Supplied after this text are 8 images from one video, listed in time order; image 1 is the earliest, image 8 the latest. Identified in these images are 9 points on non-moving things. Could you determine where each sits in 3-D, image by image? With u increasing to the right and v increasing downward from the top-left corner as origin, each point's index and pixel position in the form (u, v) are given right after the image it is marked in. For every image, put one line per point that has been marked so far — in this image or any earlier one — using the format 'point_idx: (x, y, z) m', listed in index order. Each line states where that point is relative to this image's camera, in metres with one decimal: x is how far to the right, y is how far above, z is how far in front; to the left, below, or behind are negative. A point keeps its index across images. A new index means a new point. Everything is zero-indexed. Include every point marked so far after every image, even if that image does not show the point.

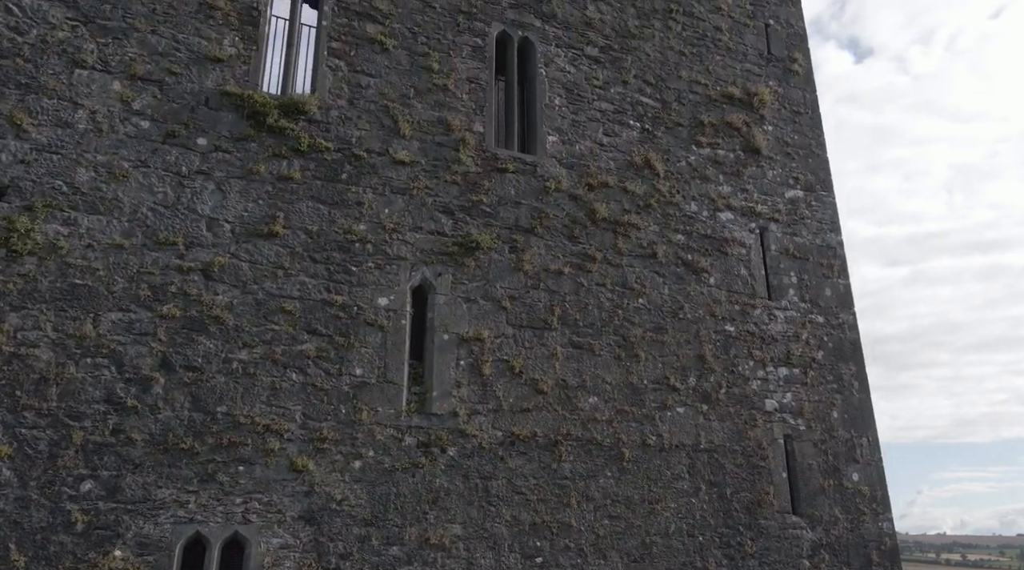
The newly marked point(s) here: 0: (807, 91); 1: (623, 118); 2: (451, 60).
0: (+3.6, +2.4, +9.9) m
1: (+1.2, +1.7, +8.5) m
2: (-0.6, +2.1, +7.8) m
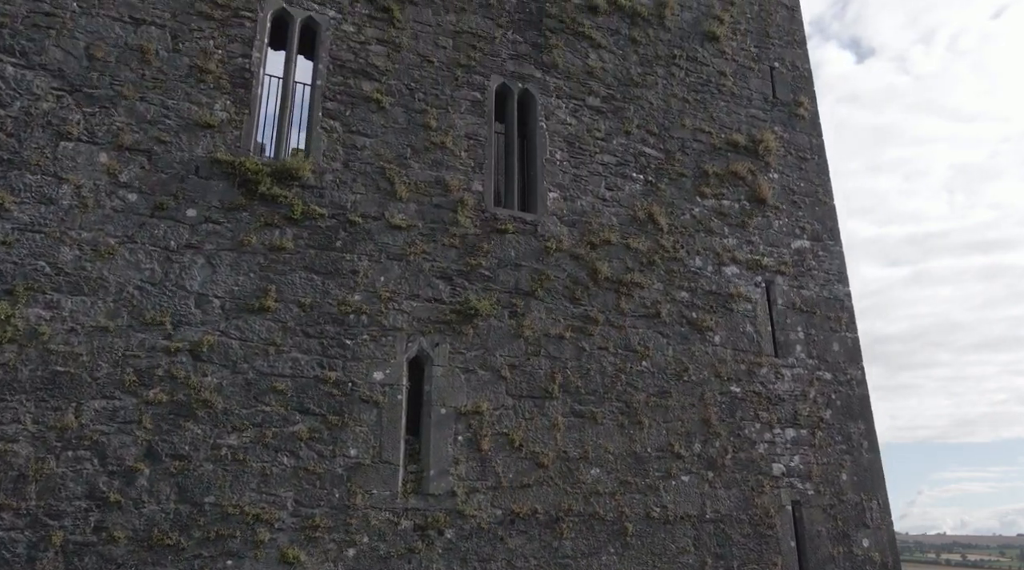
0: (+3.6, +1.8, +9.7) m
1: (+1.2, +1.2, +8.3) m
2: (-0.6, +1.6, +7.6) m
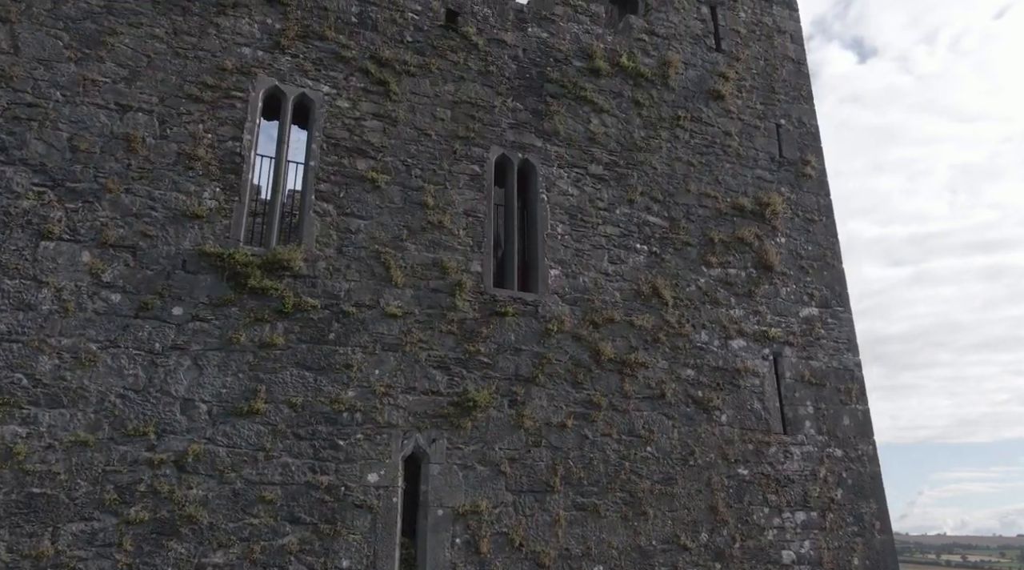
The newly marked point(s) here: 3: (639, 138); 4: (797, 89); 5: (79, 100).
0: (+3.6, +1.1, +9.5) m
1: (+1.2, +0.4, +8.1) m
2: (-0.6, +0.8, +7.3) m
3: (+1.3, +1.6, +8.6) m
4: (+3.4, +2.4, +9.9) m
5: (-3.3, +1.4, +6.2) m
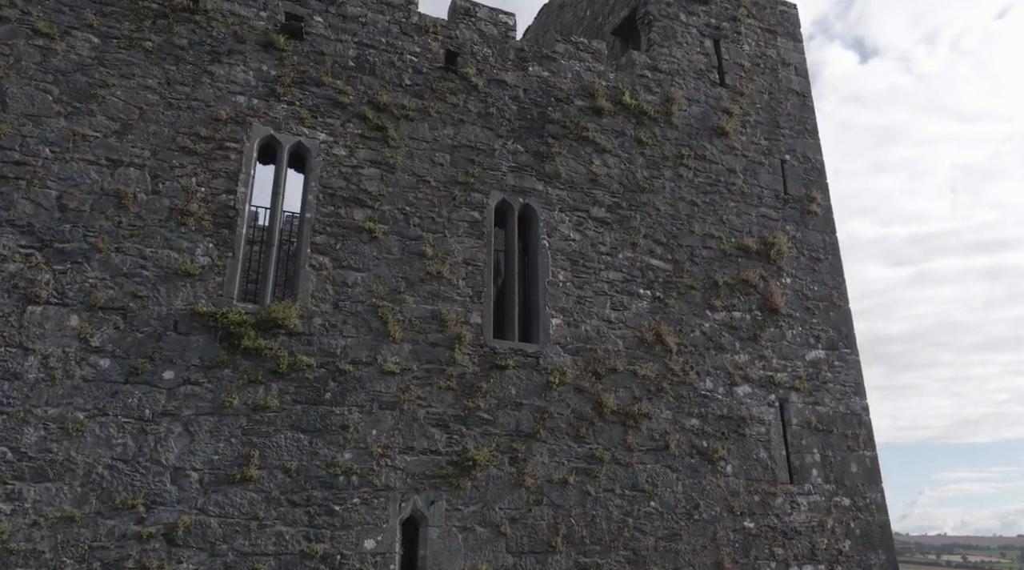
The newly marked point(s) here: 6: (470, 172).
0: (+3.6, +0.6, +9.3) m
1: (+1.2, 0.0, +7.9) m
2: (-0.6, +0.4, +7.2) m
3: (+1.3, +1.1, +8.4) m
4: (+3.5, +1.9, +9.7) m
5: (-3.3, +0.9, +6.0) m
6: (-0.4, +1.0, +7.5) m
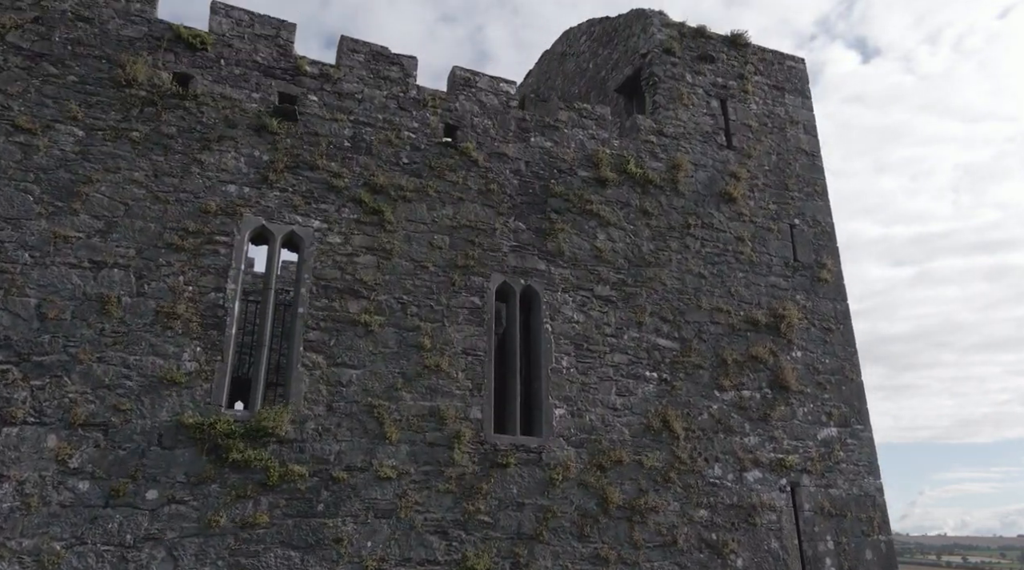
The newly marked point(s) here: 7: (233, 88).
0: (+3.6, -0.2, +9.0) m
1: (+1.2, -0.8, +7.6) m
2: (-0.6, -0.4, +6.9) m
3: (+1.4, +0.3, +8.2) m
4: (+3.5, +1.2, +9.4) m
5: (-3.2, +0.2, +5.8) m
6: (-0.4, +0.3, +7.2) m
7: (-2.4, +1.6, +6.9) m
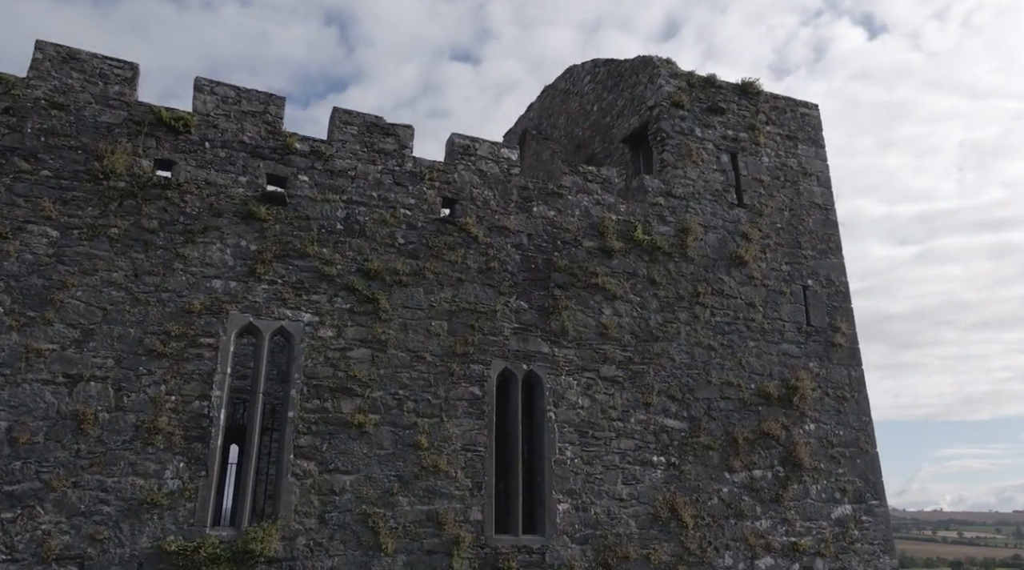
0: (+3.6, -0.9, +8.7) m
1: (+1.2, -1.5, +7.3) m
2: (-0.5, -1.1, +6.6) m
3: (+1.4, -0.4, +7.8) m
4: (+3.5, +0.5, +9.1) m
5: (-3.2, -0.6, +5.4) m
6: (-0.4, -0.5, +6.9) m
7: (-2.3, +0.9, +6.5) m
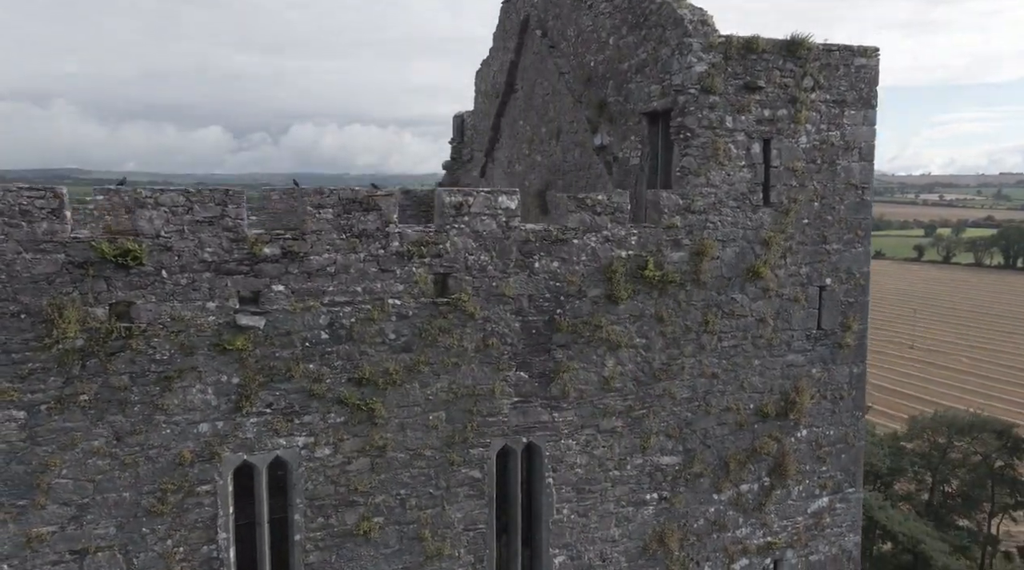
0: (+3.6, -0.8, +8.6) m
1: (+1.2, -2.0, +7.6) m
2: (-0.6, -1.9, +6.8) m
3: (+1.4, -0.7, +7.6) m
4: (+3.5, +0.6, +8.3) m
5: (-3.2, -2.0, +5.5) m
6: (-0.4, -1.2, +6.8) m
7: (-2.3, -0.1, +5.9) m
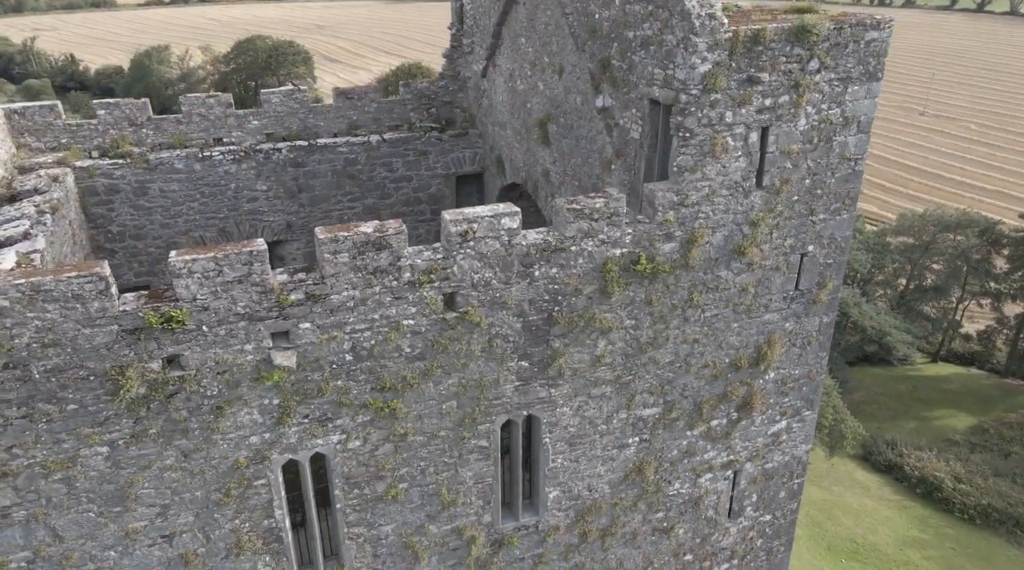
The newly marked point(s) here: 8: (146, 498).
0: (+3.6, -0.3, +9.4) m
1: (+1.2, -1.7, +8.9) m
2: (-0.5, -1.9, +8.1) m
3: (+1.4, -0.5, +8.4) m
4: (+3.5, +1.0, +8.7) m
5: (-3.2, -2.4, +6.9) m
6: (-0.3, -1.2, +7.9) m
7: (-2.3, -0.5, +6.6) m
8: (-3.1, -1.9, +6.8) m
